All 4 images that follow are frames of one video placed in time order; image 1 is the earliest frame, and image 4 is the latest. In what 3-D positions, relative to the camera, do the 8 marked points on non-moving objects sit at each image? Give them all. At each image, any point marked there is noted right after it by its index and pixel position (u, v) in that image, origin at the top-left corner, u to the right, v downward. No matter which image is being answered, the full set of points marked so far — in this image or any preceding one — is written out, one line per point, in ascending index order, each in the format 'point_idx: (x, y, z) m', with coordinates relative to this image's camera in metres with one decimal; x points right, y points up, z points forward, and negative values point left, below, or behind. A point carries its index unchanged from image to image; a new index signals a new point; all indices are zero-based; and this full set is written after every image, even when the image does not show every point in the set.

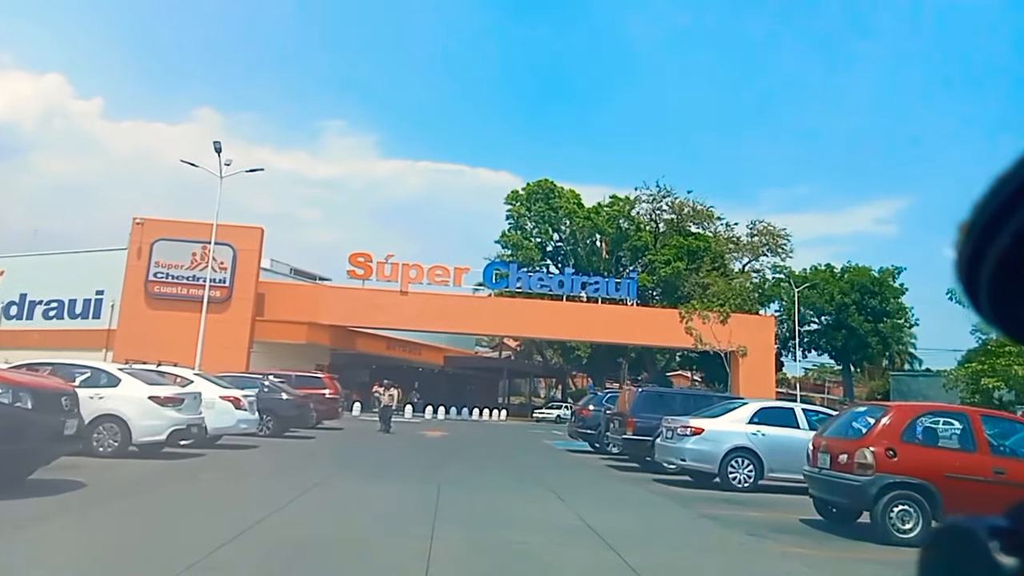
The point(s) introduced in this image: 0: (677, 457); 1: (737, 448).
0: (+2.6, -2.7, +15.0) m
1: (+3.6, -2.5, +14.9) m
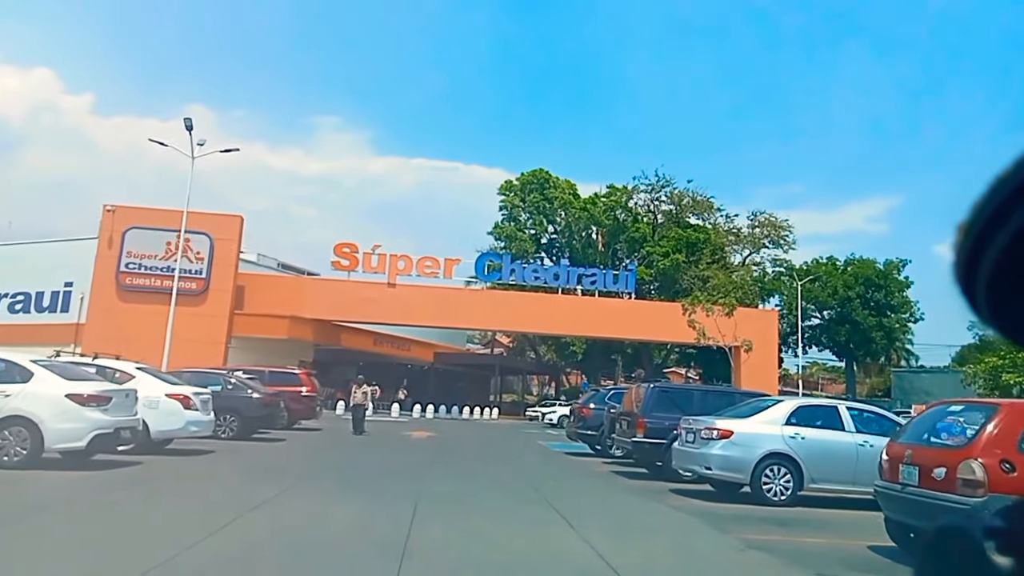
0: (+2.5, -2.4, +12.7) m
1: (+3.5, -2.2, +12.6) m
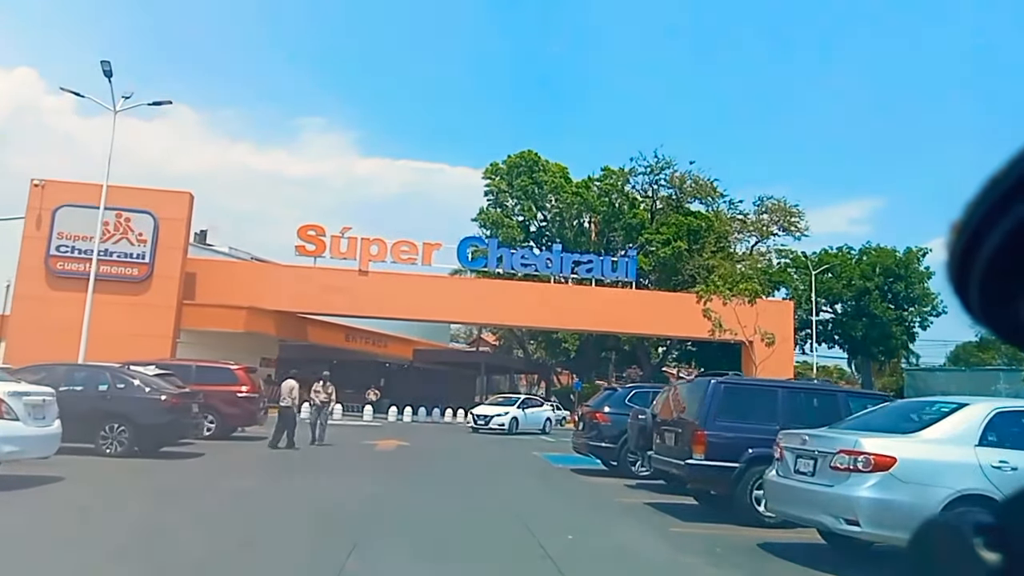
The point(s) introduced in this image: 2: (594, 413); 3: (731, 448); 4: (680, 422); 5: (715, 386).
0: (+2.5, -1.8, +7.3) m
1: (+3.4, -1.6, +7.2) m
2: (+1.5, -2.2, +16.7) m
3: (+2.4, -1.8, +10.5) m
4: (+2.0, -1.6, +11.3) m
5: (+2.3, -1.1, +10.9) m
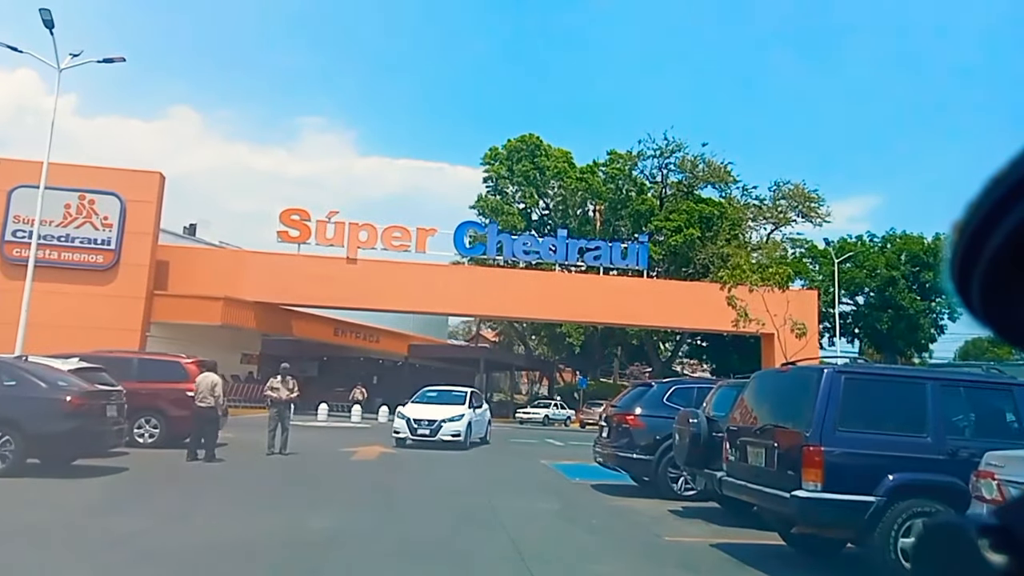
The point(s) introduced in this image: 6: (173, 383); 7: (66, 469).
0: (+2.6, -1.3, +3.7) m
1: (+3.5, -1.2, +3.6) m
2: (+1.6, -1.8, +13.1) m
3: (+2.5, -1.3, +6.9) m
4: (+2.1, -1.2, +7.6) m
5: (+2.4, -0.7, +7.2) m
6: (-6.6, -1.8, +18.2) m
7: (-6.2, -2.5, +13.1) m
